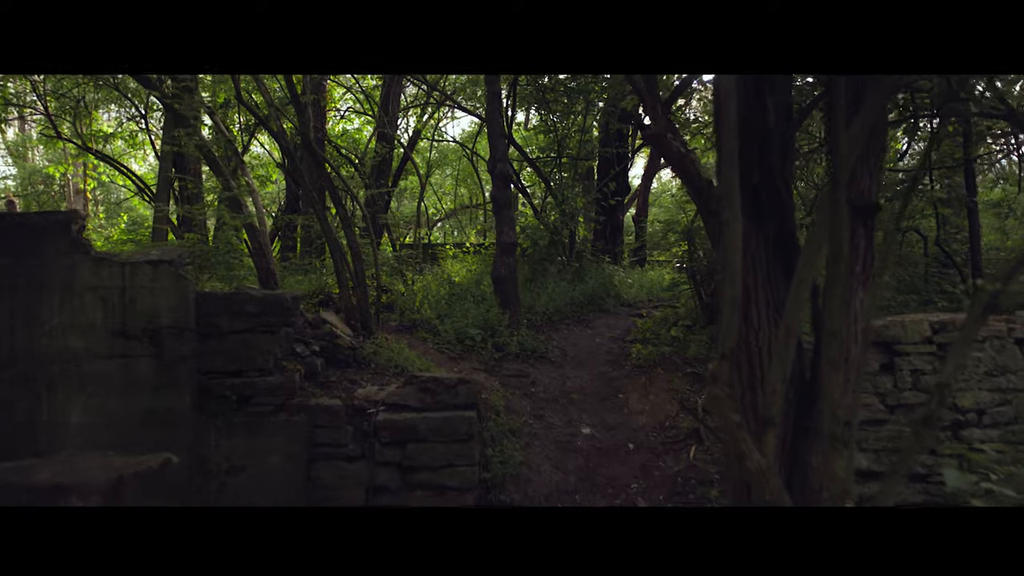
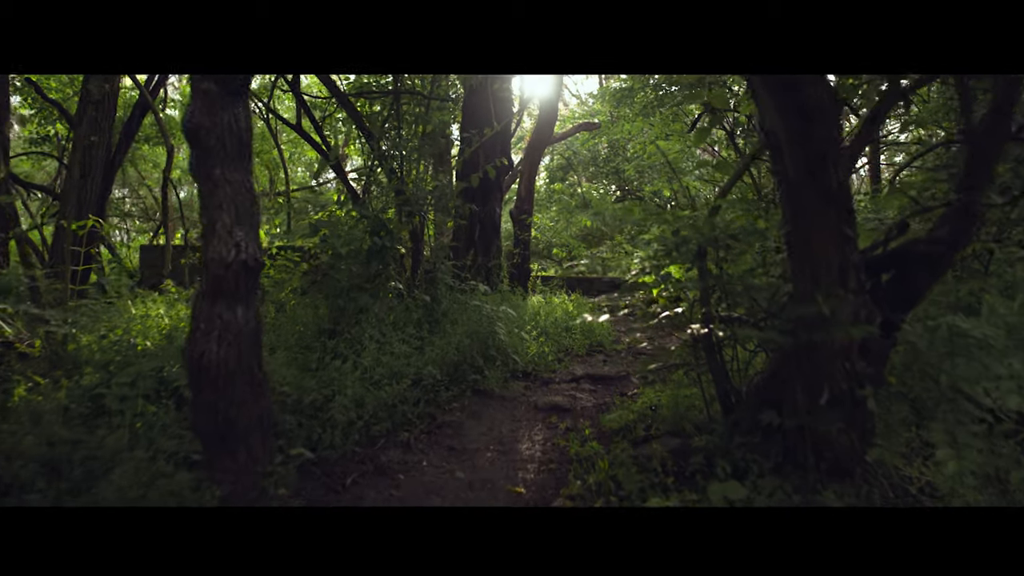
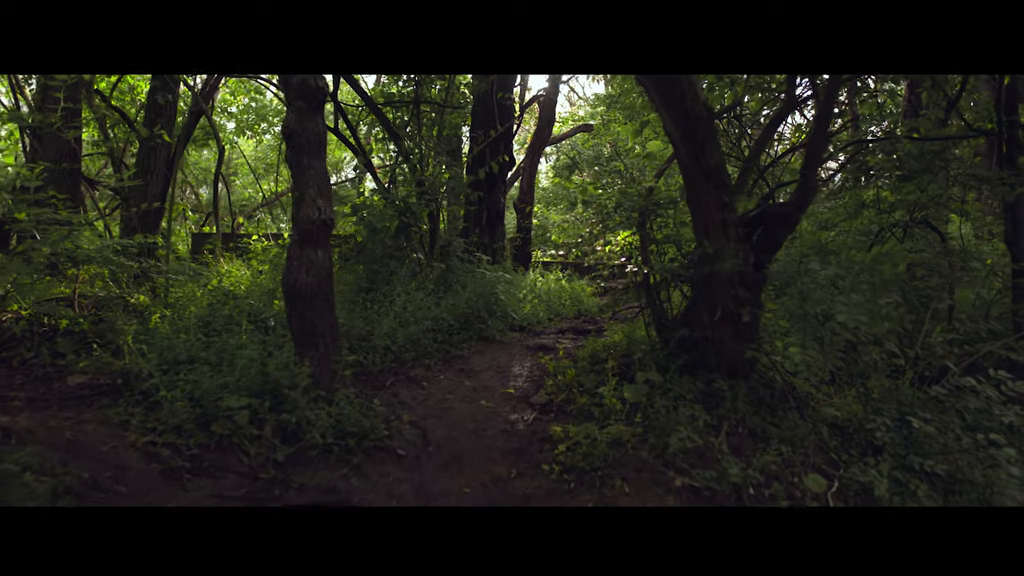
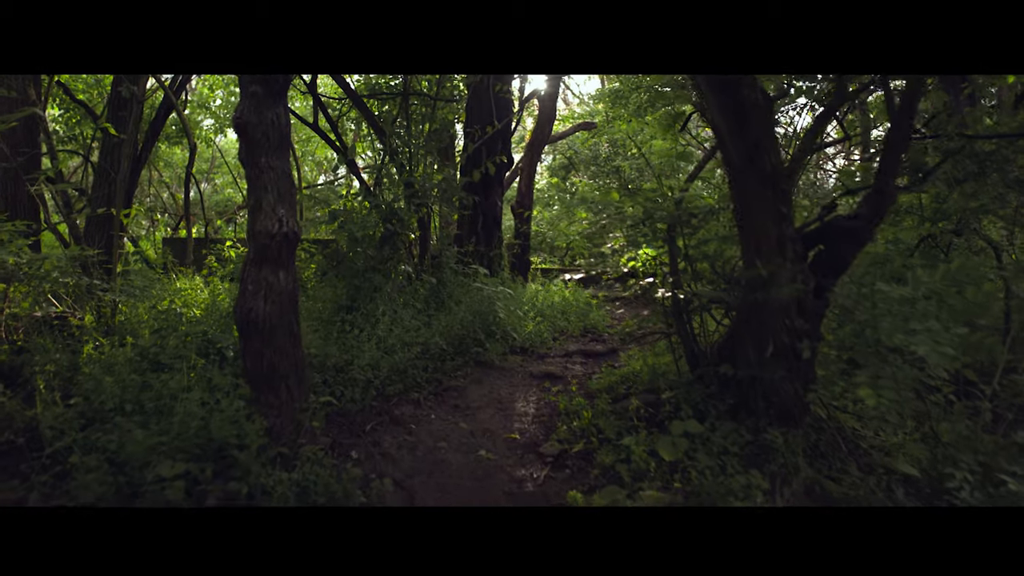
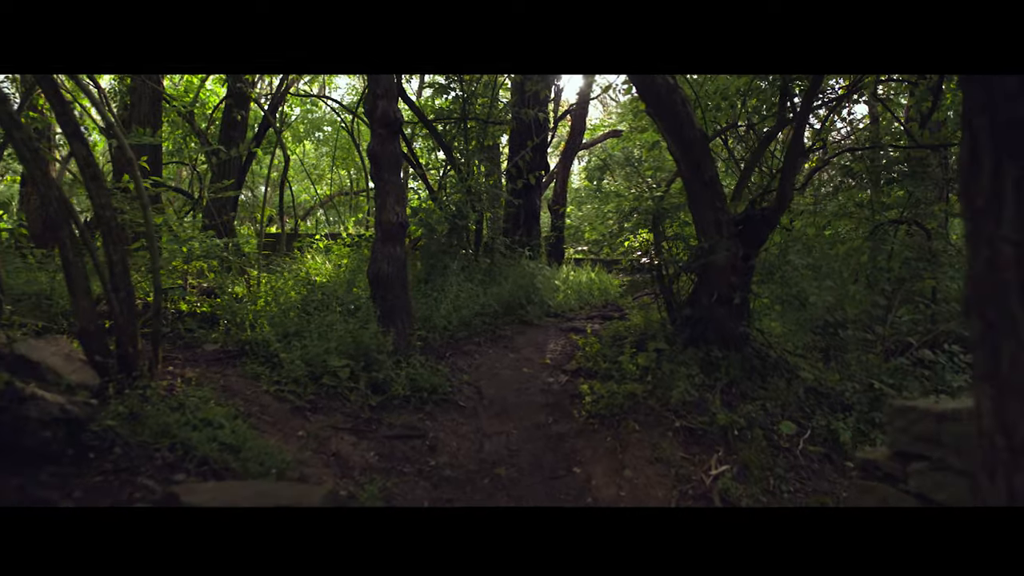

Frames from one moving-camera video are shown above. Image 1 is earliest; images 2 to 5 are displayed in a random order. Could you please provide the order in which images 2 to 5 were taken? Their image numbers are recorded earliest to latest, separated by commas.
5, 3, 4, 2
